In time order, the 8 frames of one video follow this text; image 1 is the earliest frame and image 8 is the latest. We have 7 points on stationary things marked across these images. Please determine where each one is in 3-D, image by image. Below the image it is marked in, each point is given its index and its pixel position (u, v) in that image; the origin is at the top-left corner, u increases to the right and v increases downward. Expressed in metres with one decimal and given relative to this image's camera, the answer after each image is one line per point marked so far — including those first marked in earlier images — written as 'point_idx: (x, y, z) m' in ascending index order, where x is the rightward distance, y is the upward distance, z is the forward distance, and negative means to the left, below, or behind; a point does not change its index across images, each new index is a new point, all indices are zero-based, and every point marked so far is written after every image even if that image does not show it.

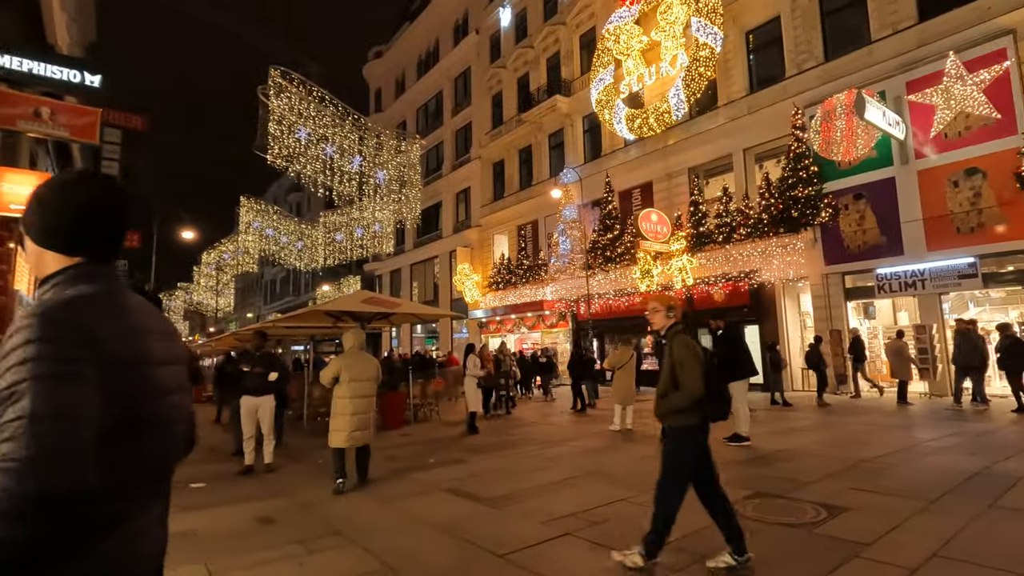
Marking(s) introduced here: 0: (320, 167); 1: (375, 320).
0: (-6.8, +4.3, +19.0) m
1: (-3.6, -0.8, +14.0) m
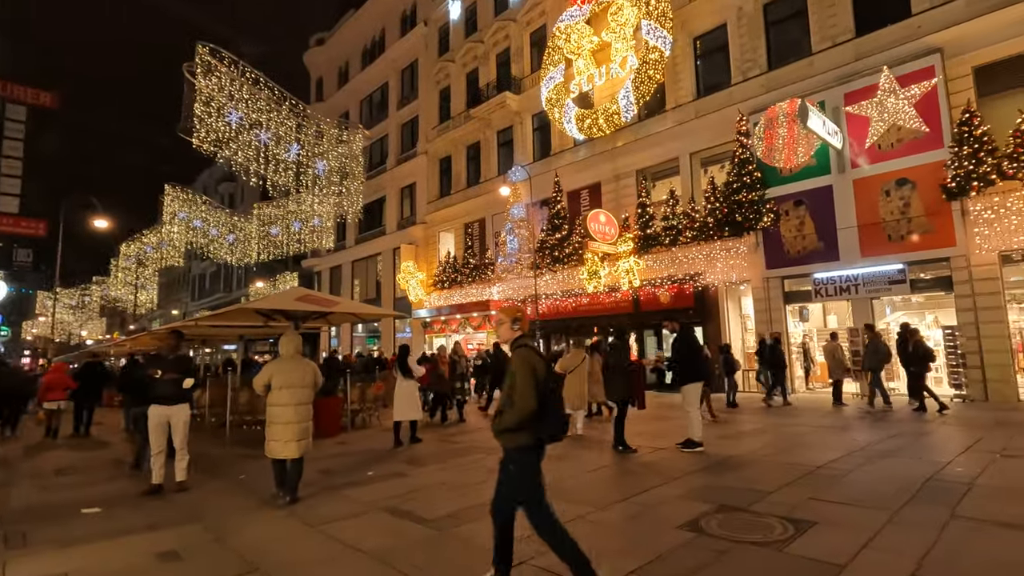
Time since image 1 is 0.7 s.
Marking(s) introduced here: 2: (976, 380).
0: (-8.6, +4.4, +17.7) m
1: (-4.9, -0.8, +13.1) m
2: (+10.9, -2.1, +12.5) m
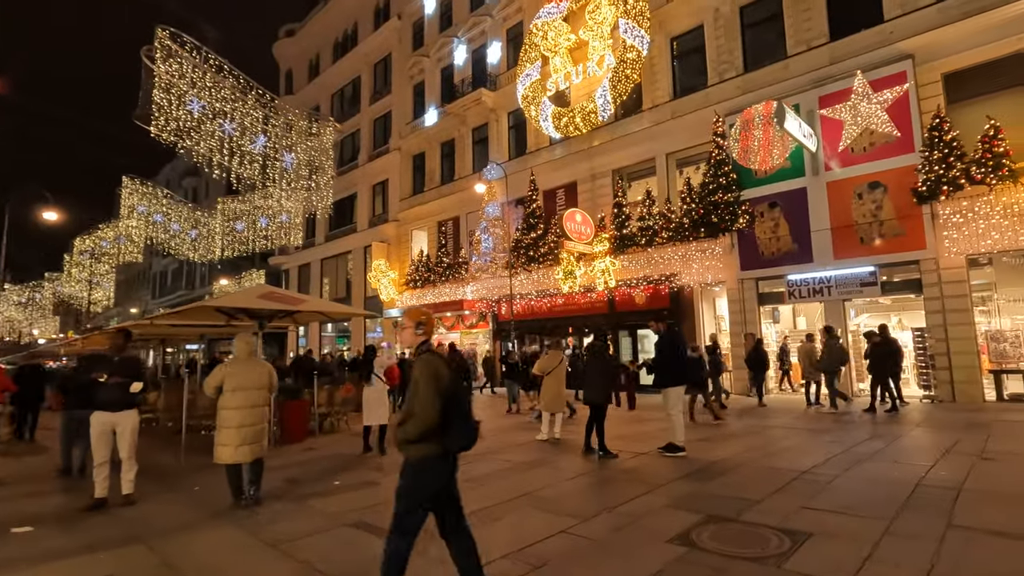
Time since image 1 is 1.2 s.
0: (-9.3, +4.5, +16.9) m
1: (-5.5, -0.7, +12.5) m
2: (+10.3, -2.2, +12.7) m
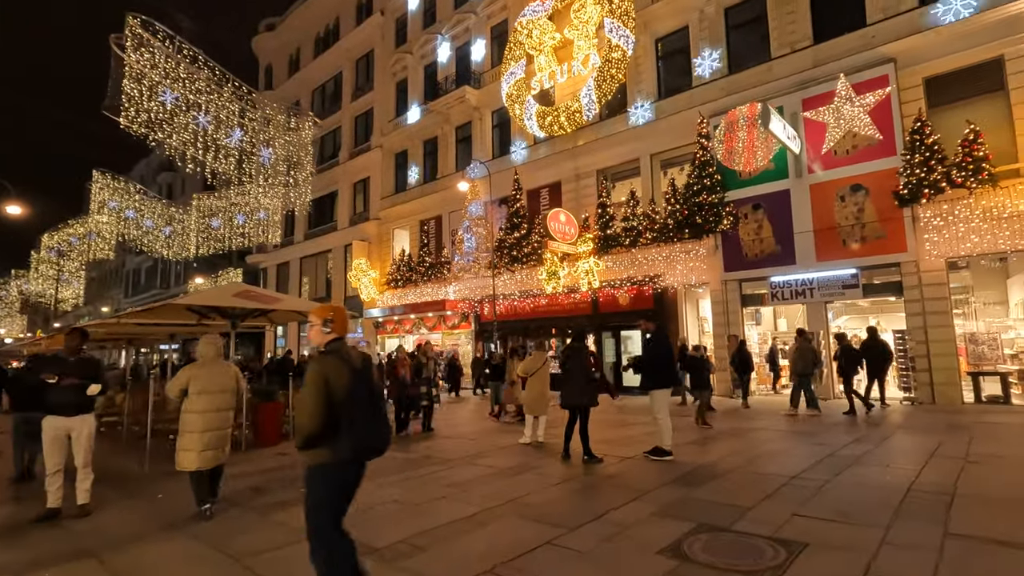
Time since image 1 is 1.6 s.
0: (-9.8, +4.5, +16.4) m
1: (-5.9, -0.7, +12.1) m
2: (+9.9, -2.3, +12.8) m
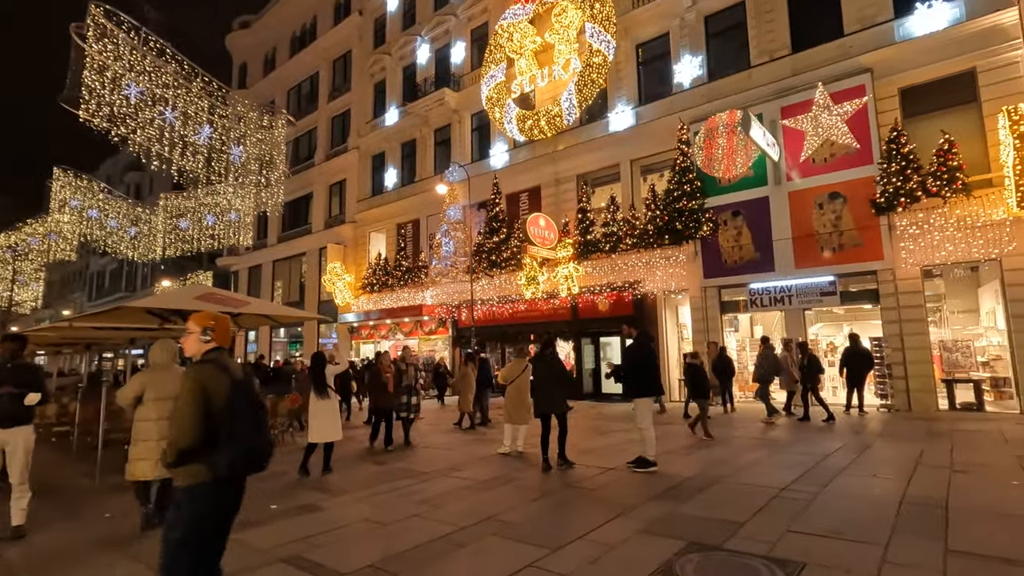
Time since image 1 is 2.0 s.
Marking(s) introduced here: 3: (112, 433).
0: (-10.4, +4.5, +15.7) m
1: (-6.3, -0.7, +11.5) m
2: (+9.3, -2.5, +12.9) m
3: (-7.3, -2.6, +9.8) m
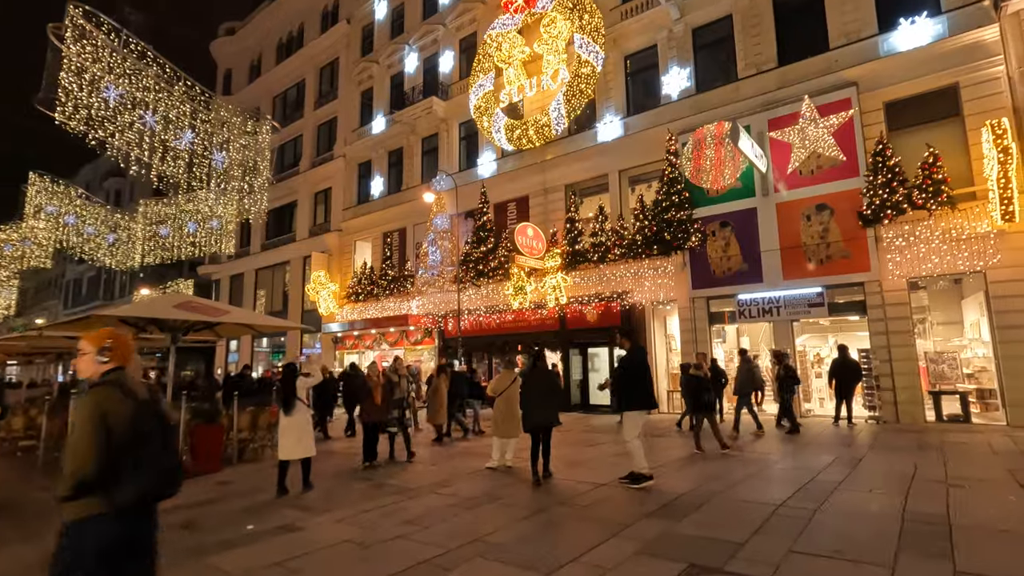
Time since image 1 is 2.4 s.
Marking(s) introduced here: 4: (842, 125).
0: (-10.8, +4.2, +15.3) m
1: (-6.6, -0.9, +11.1) m
2: (+9.0, -2.7, +12.9) m
3: (-7.5, -2.8, +9.3) m
4: (+8.5, +4.2, +13.9) m
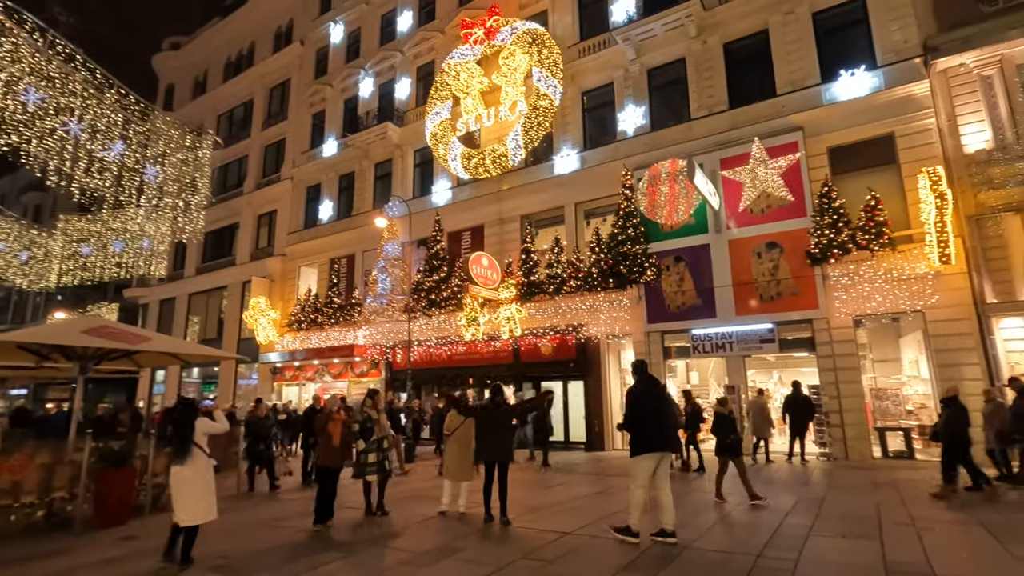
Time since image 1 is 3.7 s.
0: (-11.9, +3.6, +14.0) m
1: (-7.4, -1.3, +9.9) m
2: (+7.9, -3.7, +13.0) m
3: (-8.2, -3.1, +7.9) m
4: (+7.4, +3.2, +14.4) m
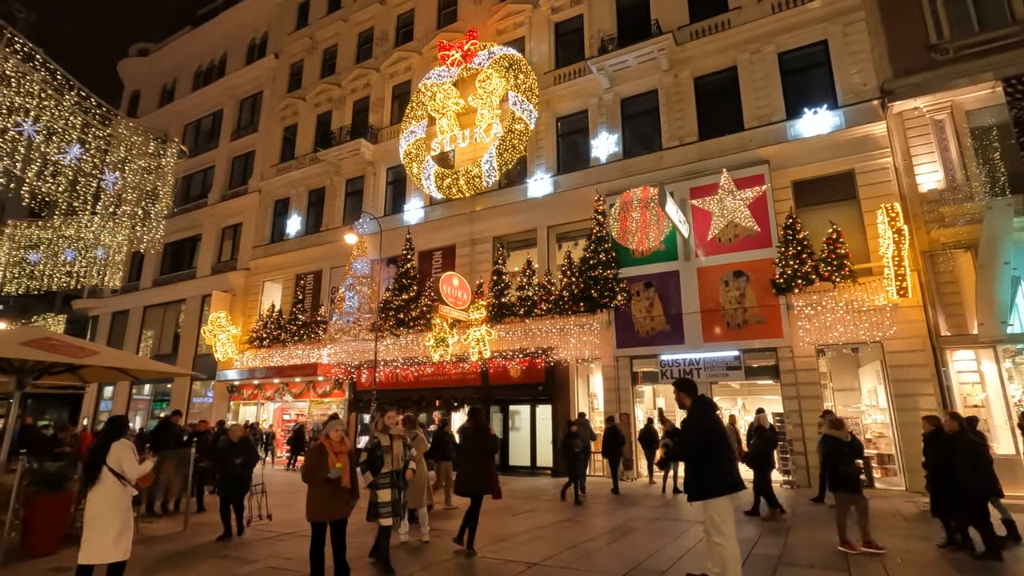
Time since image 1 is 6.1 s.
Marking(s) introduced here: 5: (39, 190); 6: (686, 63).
0: (-12.5, +3.4, +13.3) m
1: (-8.0, -1.5, +9.3) m
2: (+7.1, -4.4, +13.2) m
3: (-8.7, -3.1, +7.2) m
4: (+6.7, +2.5, +14.8) m
5: (-13.8, +2.9, +15.6) m
6: (+5.5, +7.1, +17.0) m
